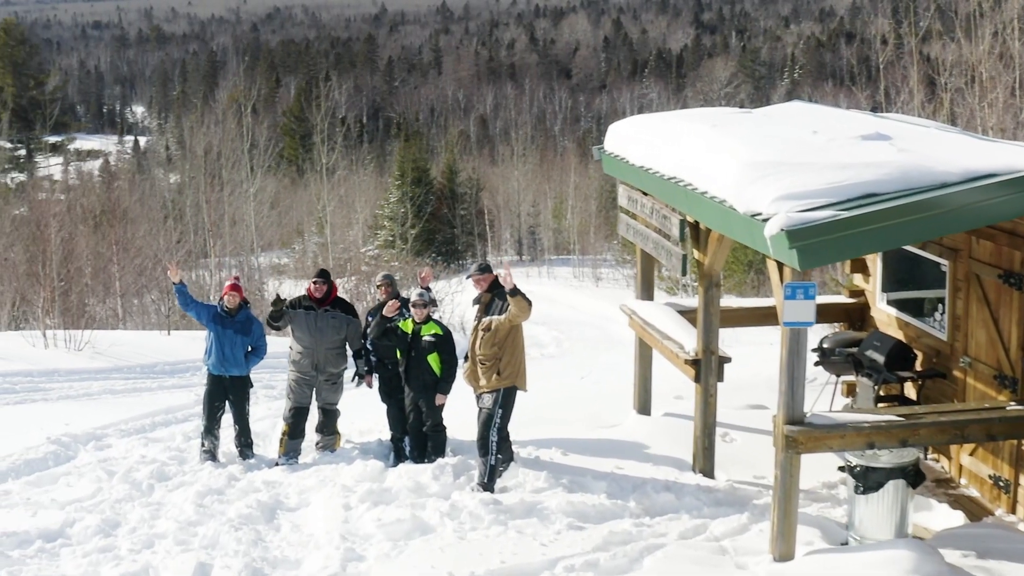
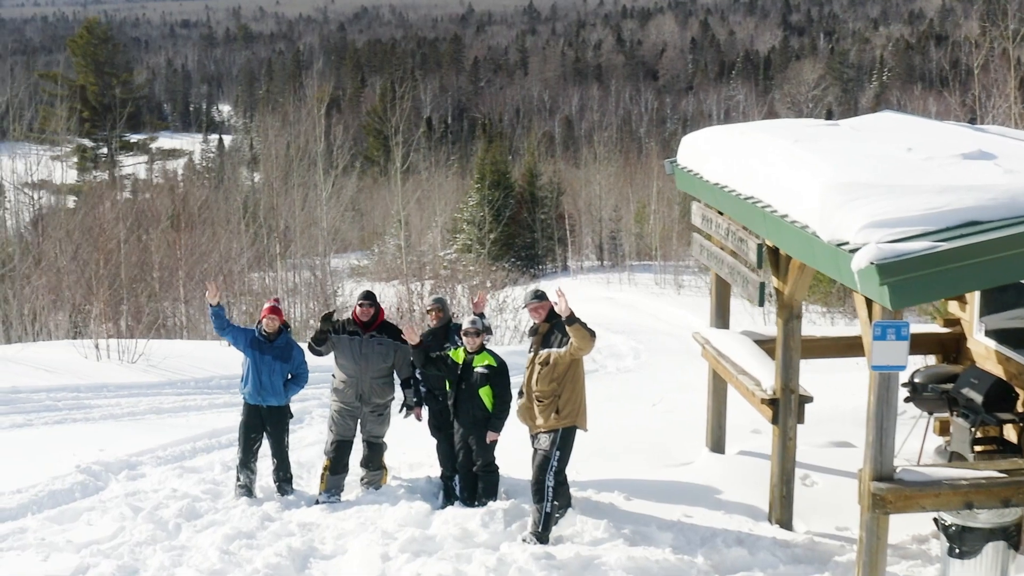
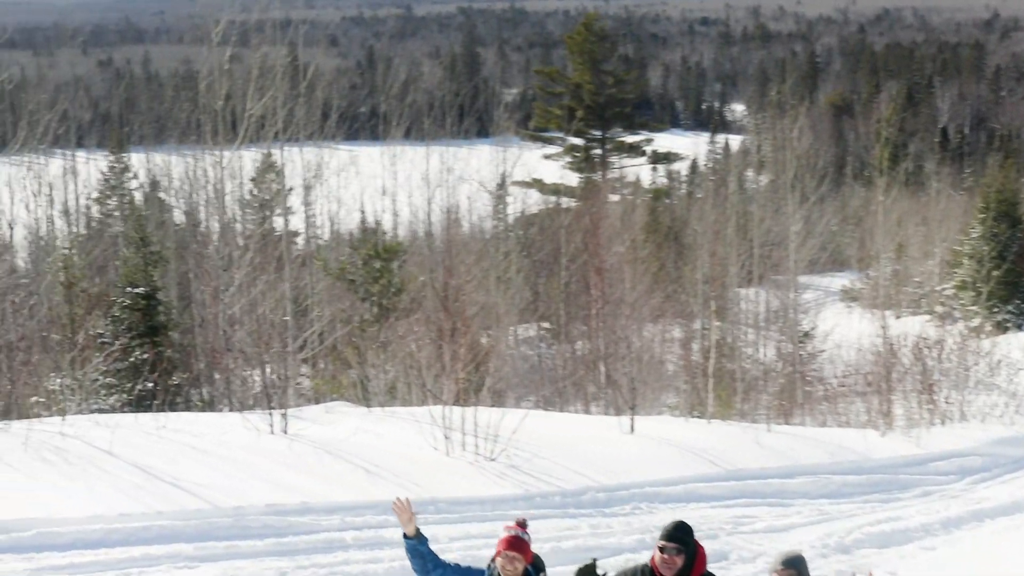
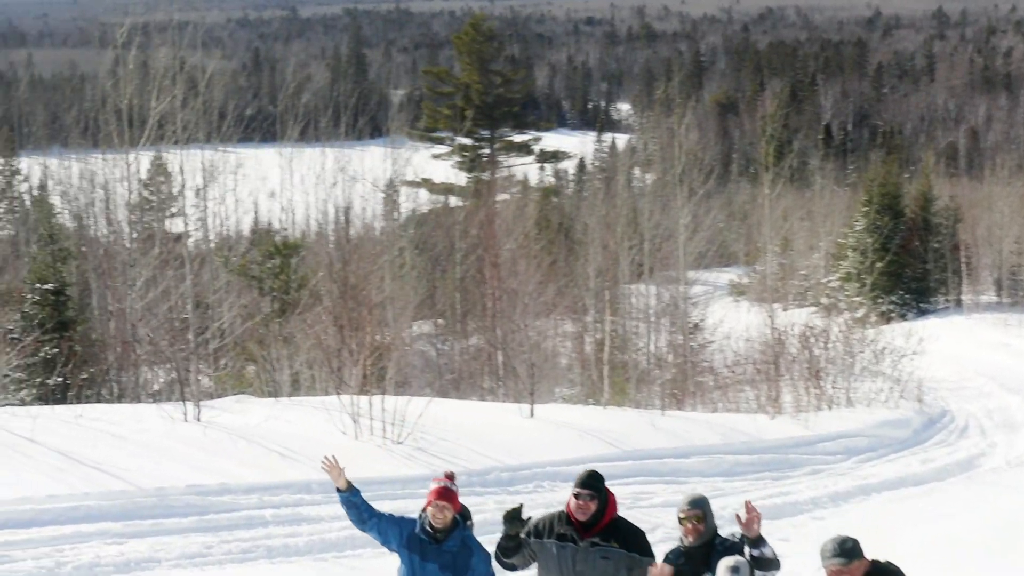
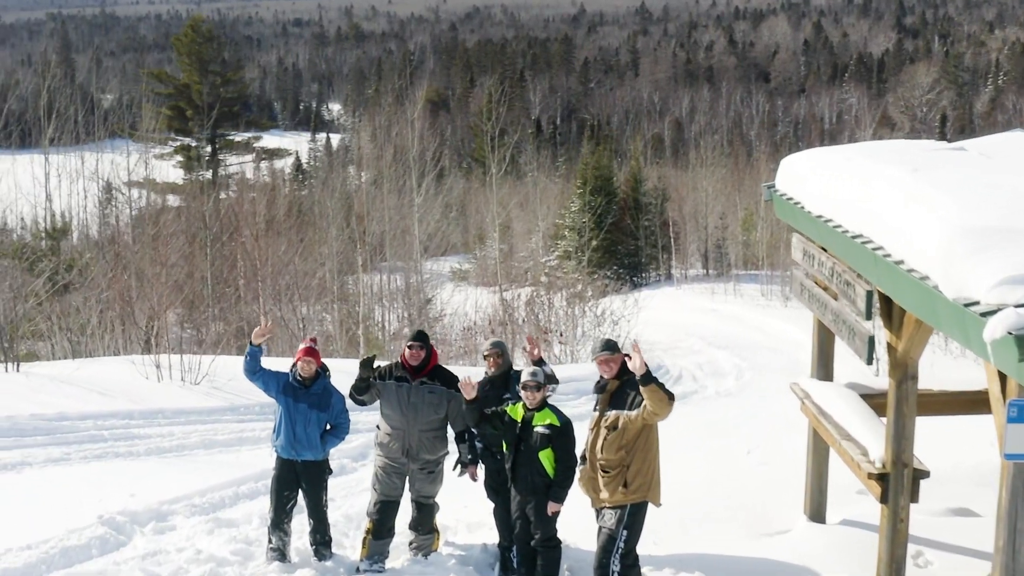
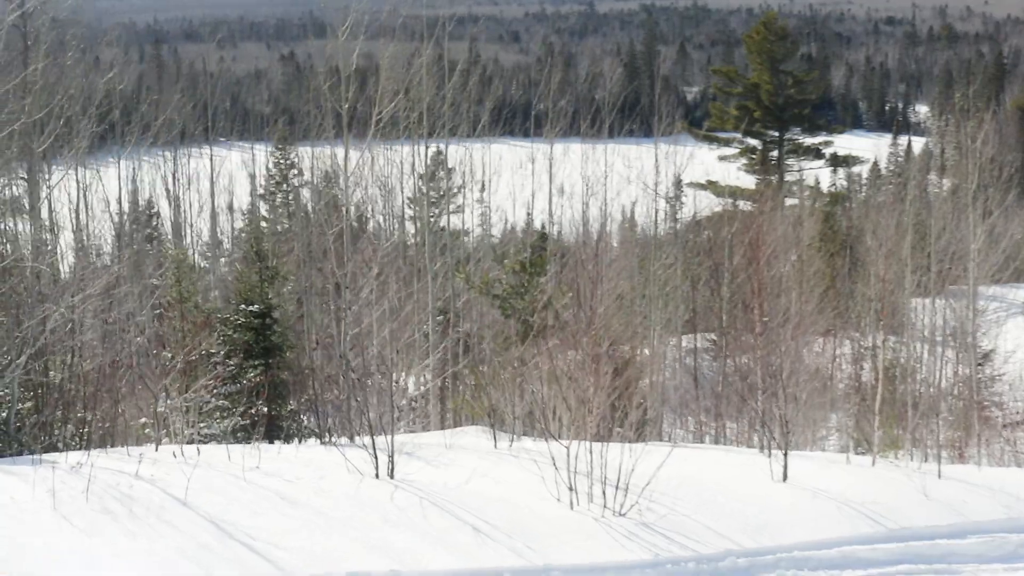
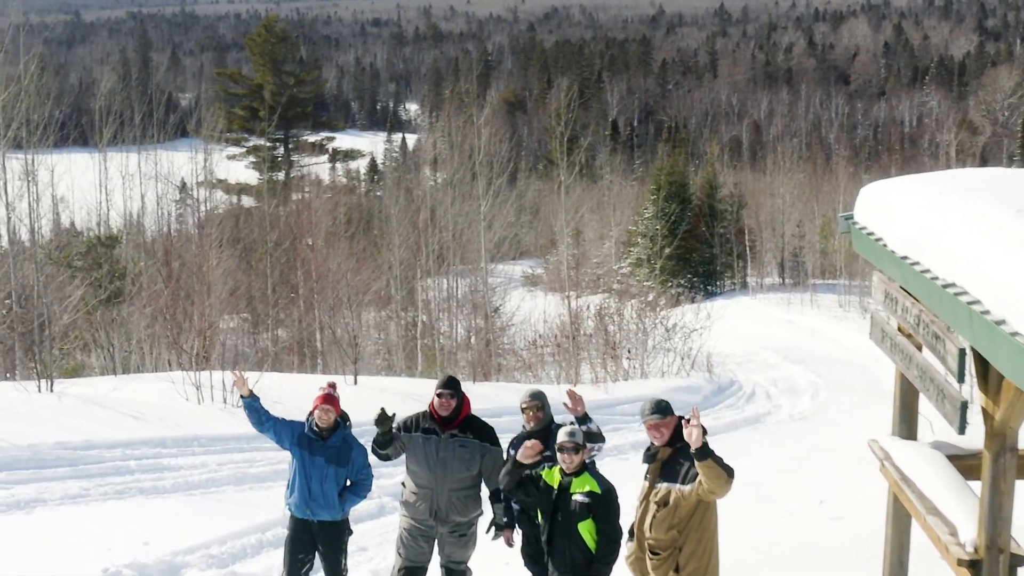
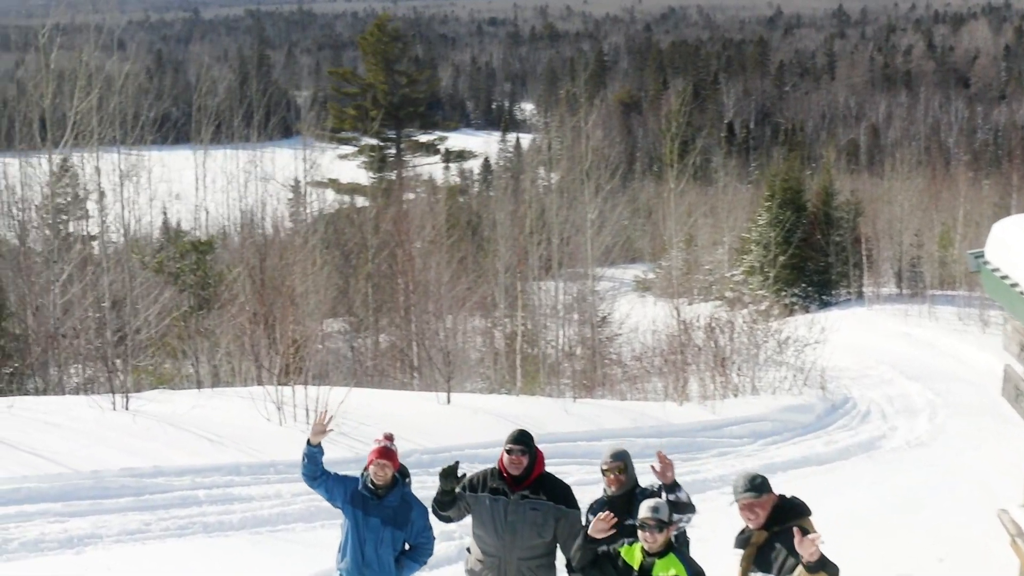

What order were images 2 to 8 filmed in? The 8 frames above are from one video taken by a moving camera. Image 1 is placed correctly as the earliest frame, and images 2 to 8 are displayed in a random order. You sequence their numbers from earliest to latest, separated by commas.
2, 5, 7, 8, 4, 3, 6
